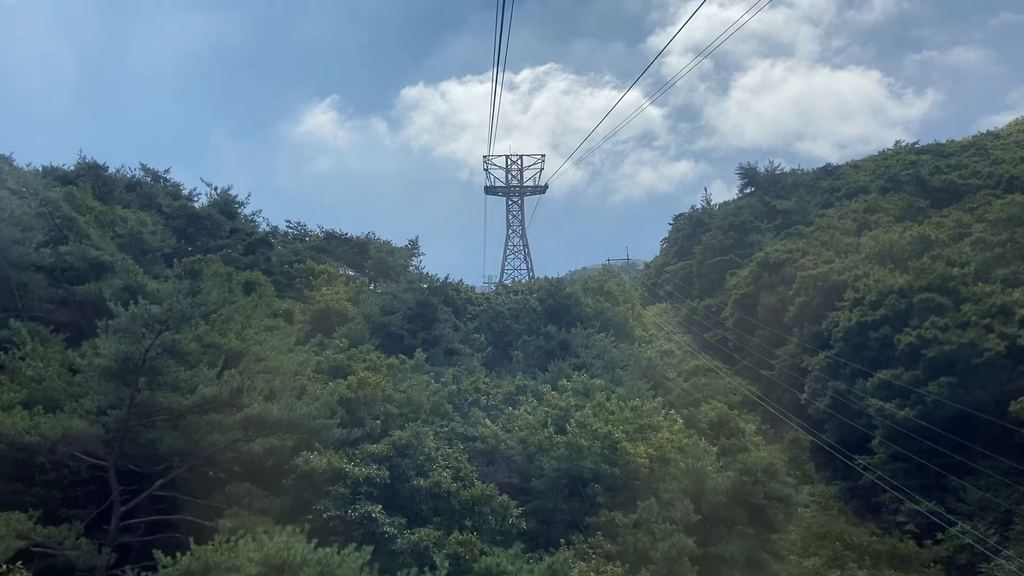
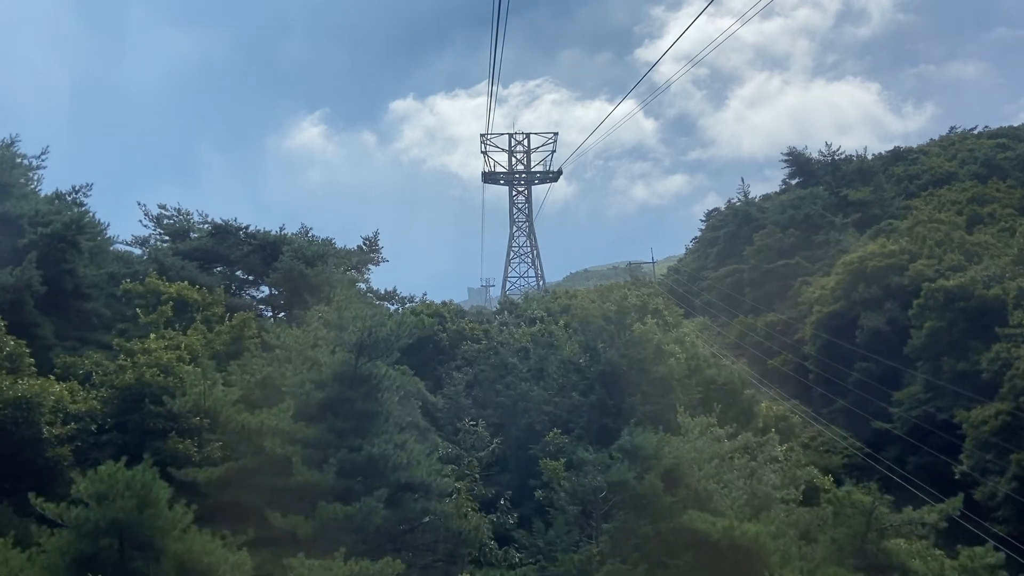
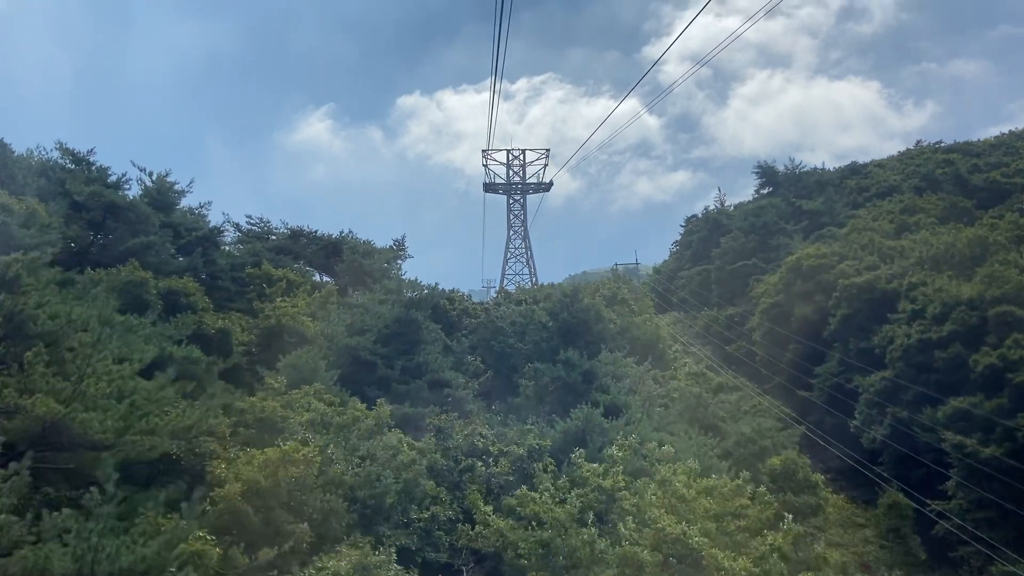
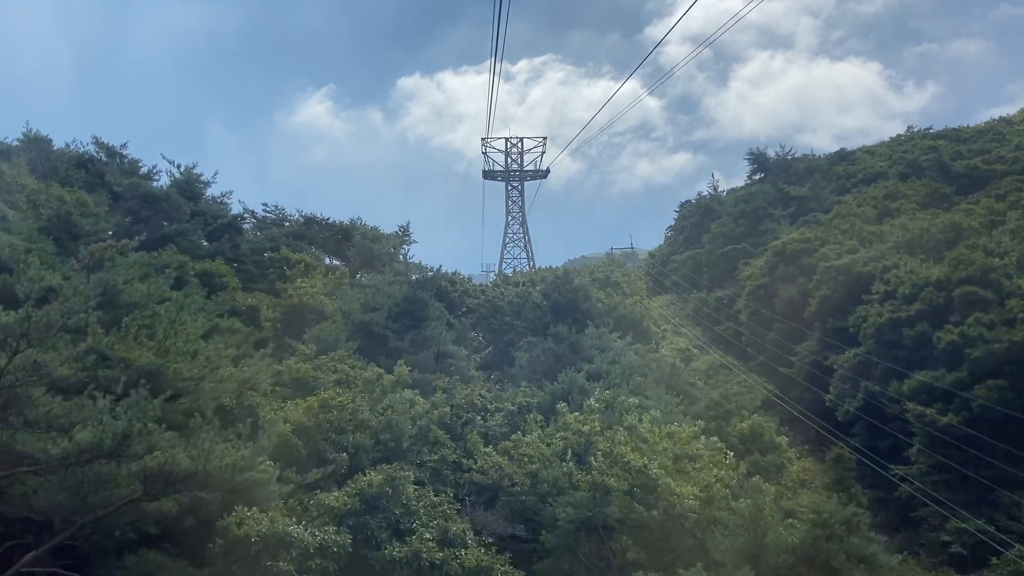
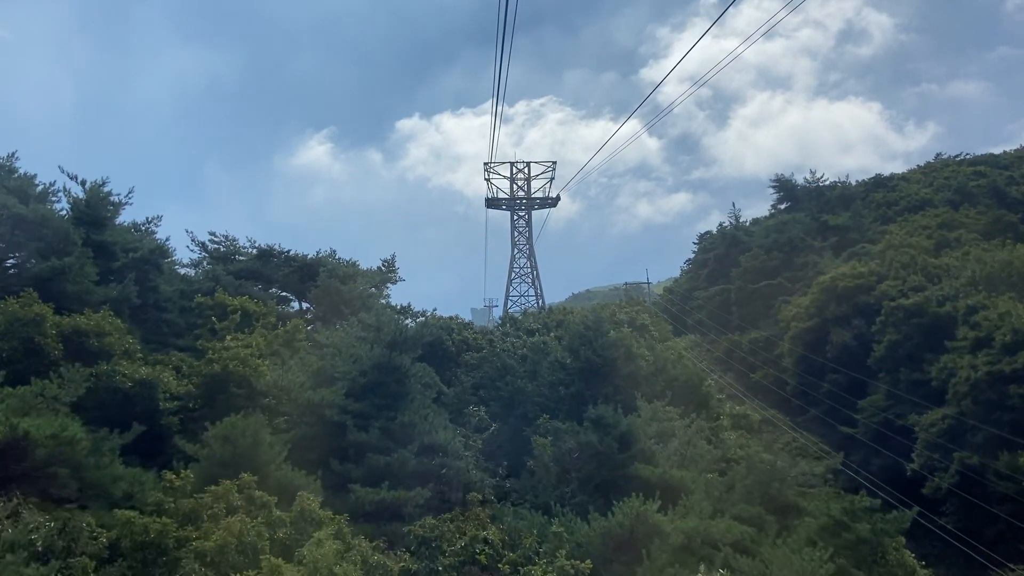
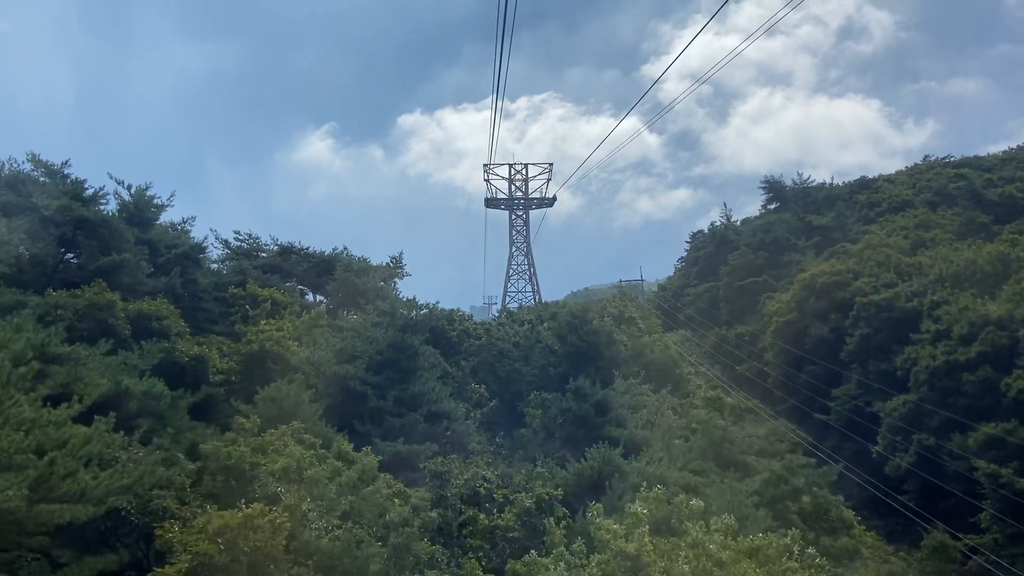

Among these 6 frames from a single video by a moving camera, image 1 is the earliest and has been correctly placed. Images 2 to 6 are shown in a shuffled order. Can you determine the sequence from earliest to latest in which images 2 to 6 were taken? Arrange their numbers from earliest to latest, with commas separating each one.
4, 3, 6, 5, 2
